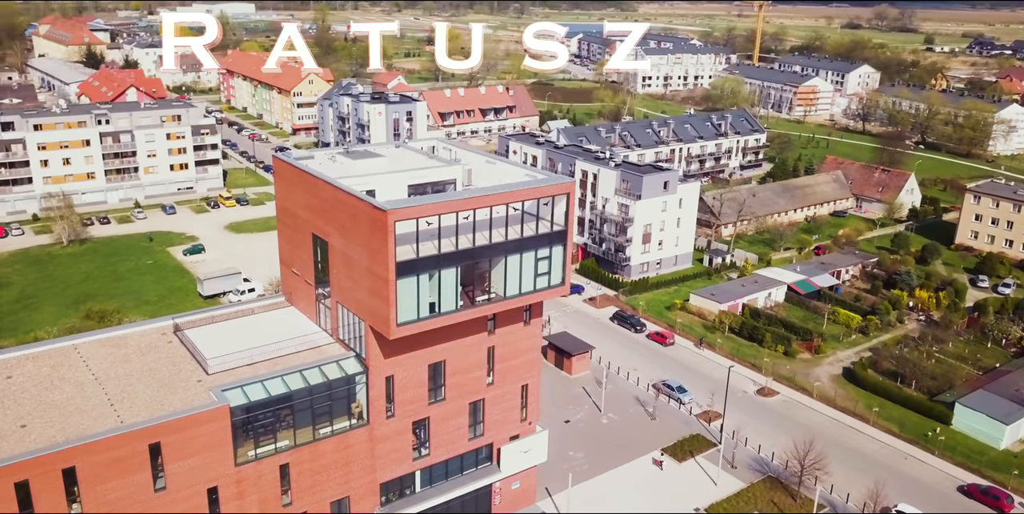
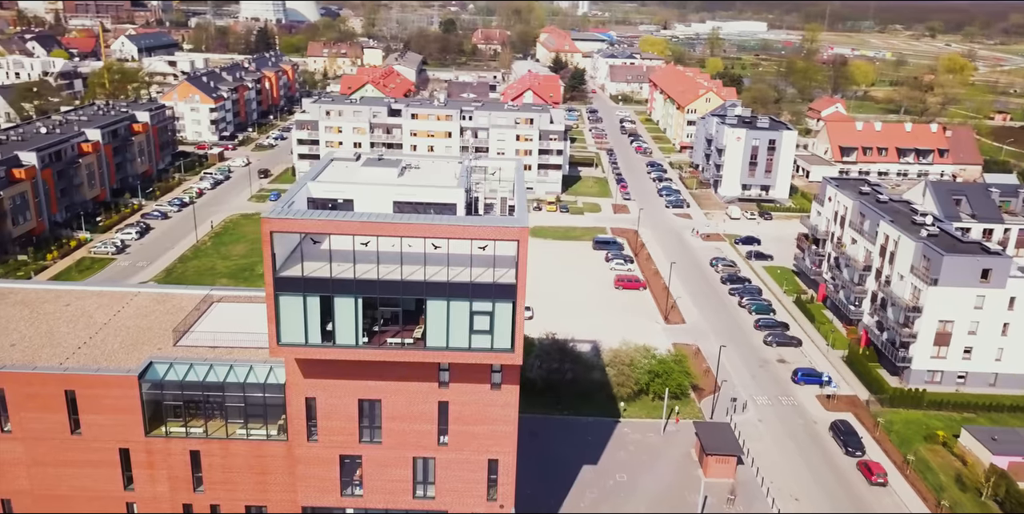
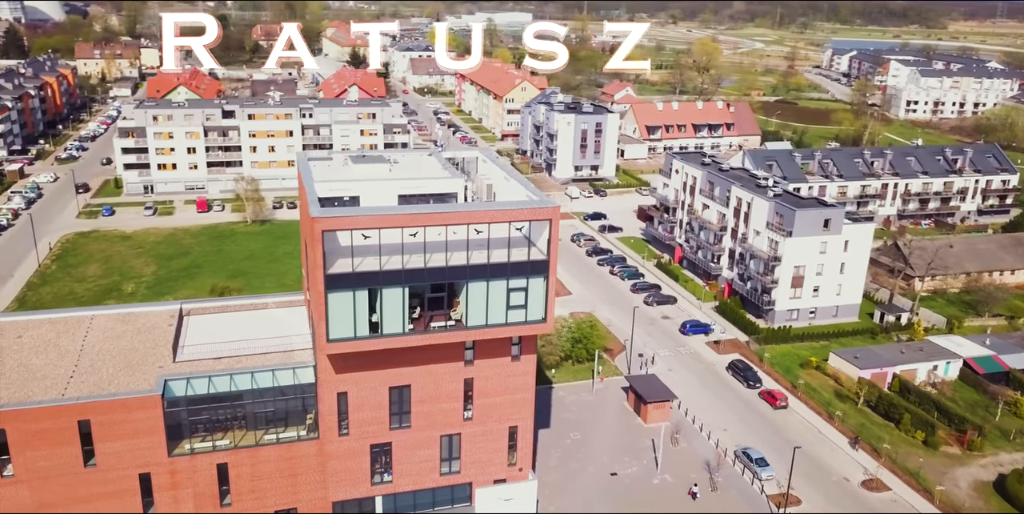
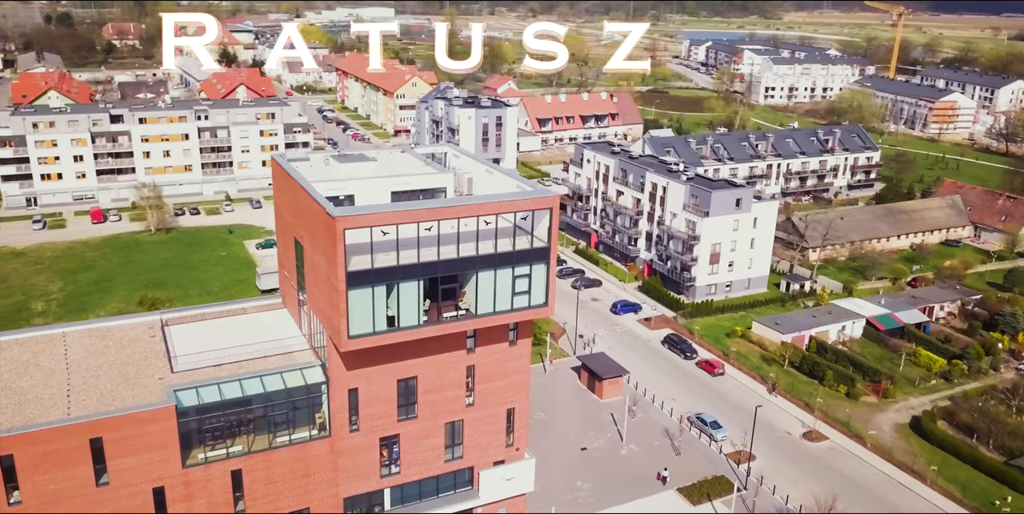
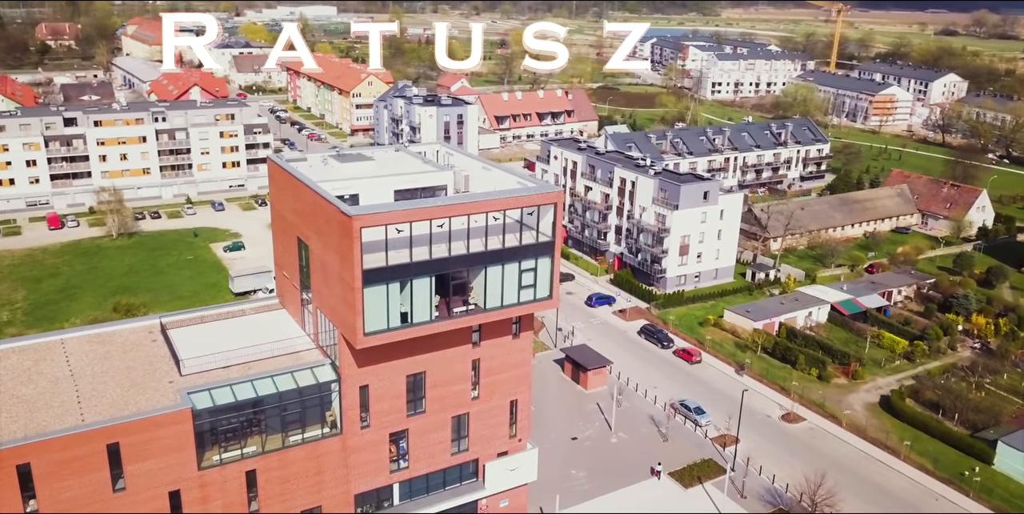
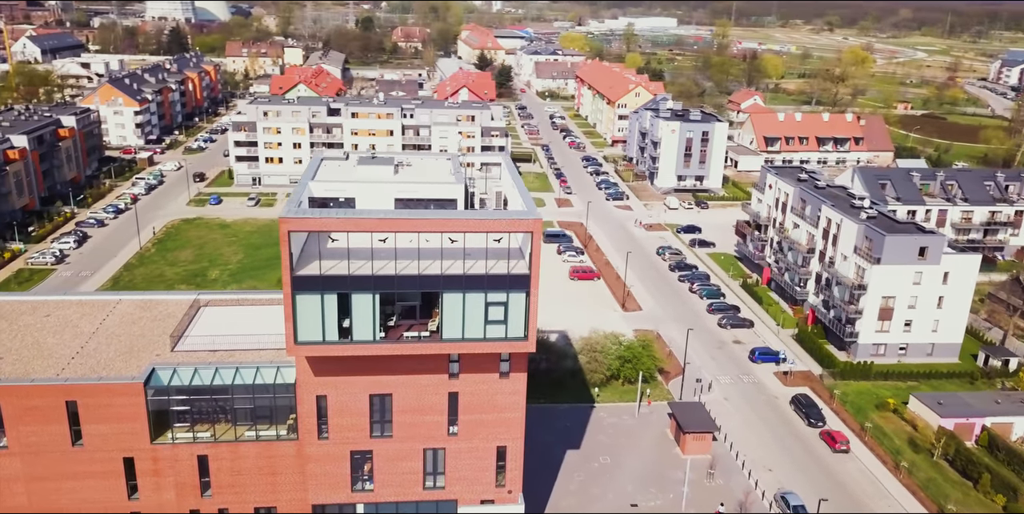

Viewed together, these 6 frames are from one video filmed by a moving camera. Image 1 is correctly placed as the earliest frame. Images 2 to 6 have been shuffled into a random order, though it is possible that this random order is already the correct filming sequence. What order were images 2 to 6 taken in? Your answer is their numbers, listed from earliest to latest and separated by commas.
5, 4, 3, 6, 2
